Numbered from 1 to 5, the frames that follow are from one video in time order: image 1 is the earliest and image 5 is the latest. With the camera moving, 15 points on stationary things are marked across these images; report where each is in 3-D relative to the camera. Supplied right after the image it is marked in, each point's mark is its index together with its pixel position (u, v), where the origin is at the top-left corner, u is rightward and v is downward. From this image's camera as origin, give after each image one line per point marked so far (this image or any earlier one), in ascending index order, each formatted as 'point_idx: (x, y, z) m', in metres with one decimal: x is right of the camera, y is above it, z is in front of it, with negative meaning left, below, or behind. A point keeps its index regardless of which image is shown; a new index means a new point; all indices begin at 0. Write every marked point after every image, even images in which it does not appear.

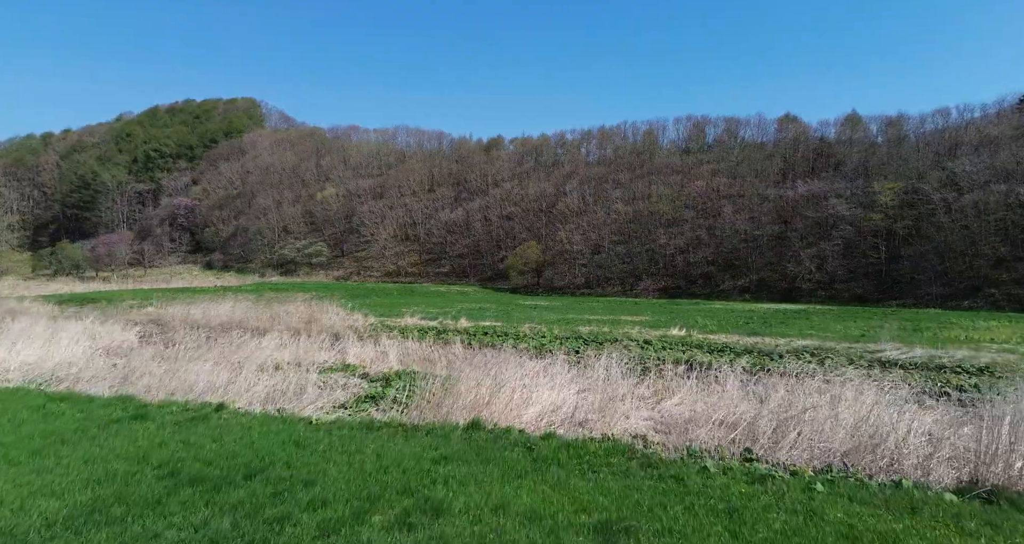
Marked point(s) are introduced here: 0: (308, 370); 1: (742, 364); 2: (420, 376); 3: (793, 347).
0: (-4.2, -2.0, +12.3) m
1: (+5.6, -2.5, +15.1) m
2: (-1.8, -2.2, +12.5) m
3: (+8.2, -2.2, +17.9) m
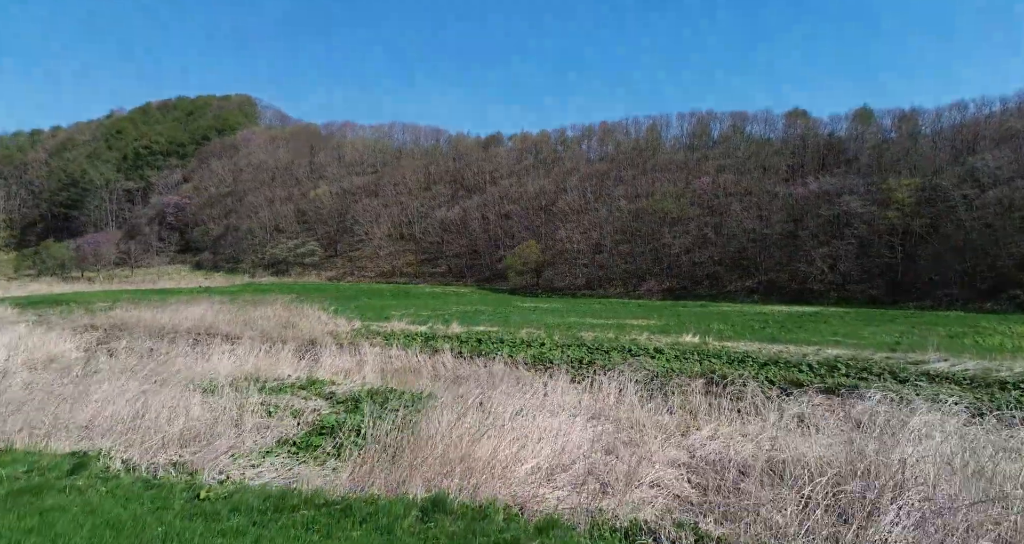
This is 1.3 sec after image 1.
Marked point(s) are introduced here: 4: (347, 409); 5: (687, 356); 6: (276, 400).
0: (-4.3, -2.0, +10.3) m
1: (+5.5, -2.5, +13.1) m
2: (-2.0, -2.2, +10.4) m
3: (+8.1, -2.2, +15.9) m
4: (-2.6, -2.2, +9.8) m
5: (+4.7, -2.3, +16.4) m
6: (-3.7, -2.0, +9.7) m
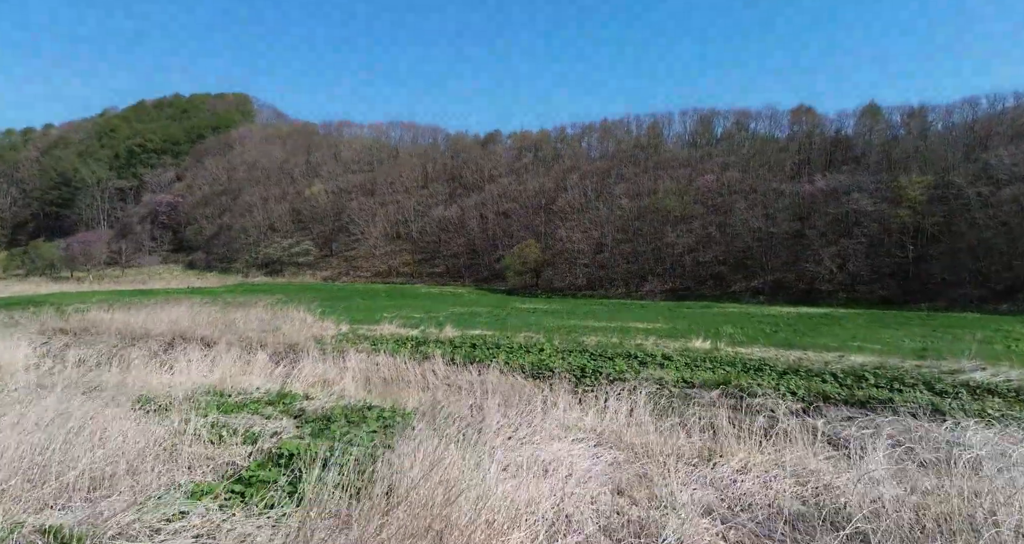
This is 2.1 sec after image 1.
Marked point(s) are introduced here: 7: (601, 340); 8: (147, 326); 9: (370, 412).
0: (-4.4, -2.0, +9.0) m
1: (+5.4, -2.5, +11.8) m
2: (-2.1, -2.2, +9.1) m
3: (+8.0, -2.2, +14.5) m
4: (-2.7, -2.2, +8.5) m
5: (+4.6, -2.3, +15.1) m
6: (-3.8, -2.0, +8.4) m
7: (+2.8, -2.1, +18.8) m
8: (-11.7, -1.7, +19.6) m
9: (-2.3, -2.2, +9.8) m
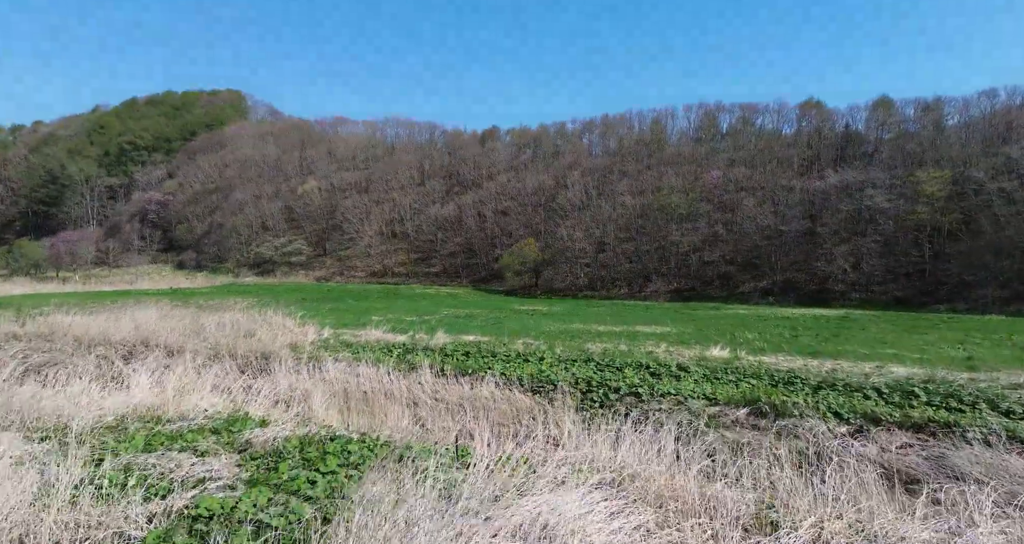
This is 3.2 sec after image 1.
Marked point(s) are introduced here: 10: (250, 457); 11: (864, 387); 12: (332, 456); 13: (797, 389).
0: (-4.5, -2.0, +7.2) m
1: (+5.4, -2.5, +10.0) m
2: (-2.1, -2.2, +7.4) m
3: (+7.9, -2.2, +12.8) m
4: (-2.8, -2.2, +6.7) m
5: (+4.5, -2.3, +13.3) m
6: (-3.9, -2.0, +6.6) m
7: (+2.7, -2.1, +17.0) m
8: (-11.8, -1.7, +17.8) m
9: (-2.4, -2.3, +8.0) m
10: (-3.1, -2.2, +7.3) m
11: (+7.1, -2.3, +12.2) m
12: (-2.2, -2.2, +7.5) m
13: (+5.7, -2.4, +12.2) m
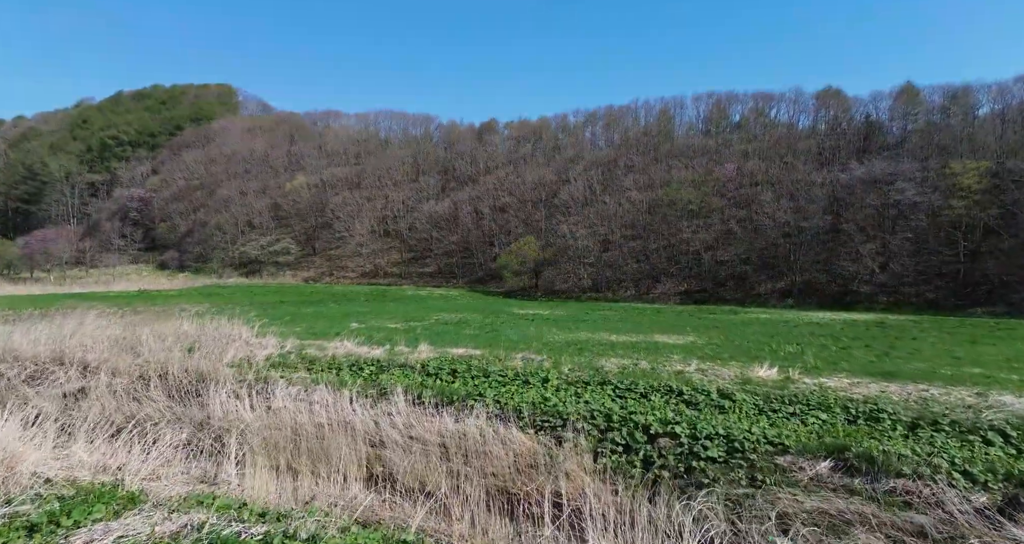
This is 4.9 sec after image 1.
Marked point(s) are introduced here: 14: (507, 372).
0: (-4.6, -2.1, +4.1) m
1: (+5.3, -2.5, +6.9) m
2: (-2.2, -2.2, +4.3) m
3: (+7.9, -2.2, +9.7) m
4: (-2.9, -2.2, +3.6) m
5: (+4.5, -2.3, +10.2) m
6: (-4.0, -2.1, +3.5) m
7: (+2.6, -2.1, +13.9) m
8: (-11.8, -1.7, +14.7) m
9: (-2.4, -2.3, +4.9) m
10: (-3.2, -2.2, +4.2) m
11: (+7.0, -2.3, +9.1) m
12: (-2.3, -2.3, +4.4) m
13: (+5.7, -2.4, +9.1) m
14: (-0.1, -2.2, +13.4) m
